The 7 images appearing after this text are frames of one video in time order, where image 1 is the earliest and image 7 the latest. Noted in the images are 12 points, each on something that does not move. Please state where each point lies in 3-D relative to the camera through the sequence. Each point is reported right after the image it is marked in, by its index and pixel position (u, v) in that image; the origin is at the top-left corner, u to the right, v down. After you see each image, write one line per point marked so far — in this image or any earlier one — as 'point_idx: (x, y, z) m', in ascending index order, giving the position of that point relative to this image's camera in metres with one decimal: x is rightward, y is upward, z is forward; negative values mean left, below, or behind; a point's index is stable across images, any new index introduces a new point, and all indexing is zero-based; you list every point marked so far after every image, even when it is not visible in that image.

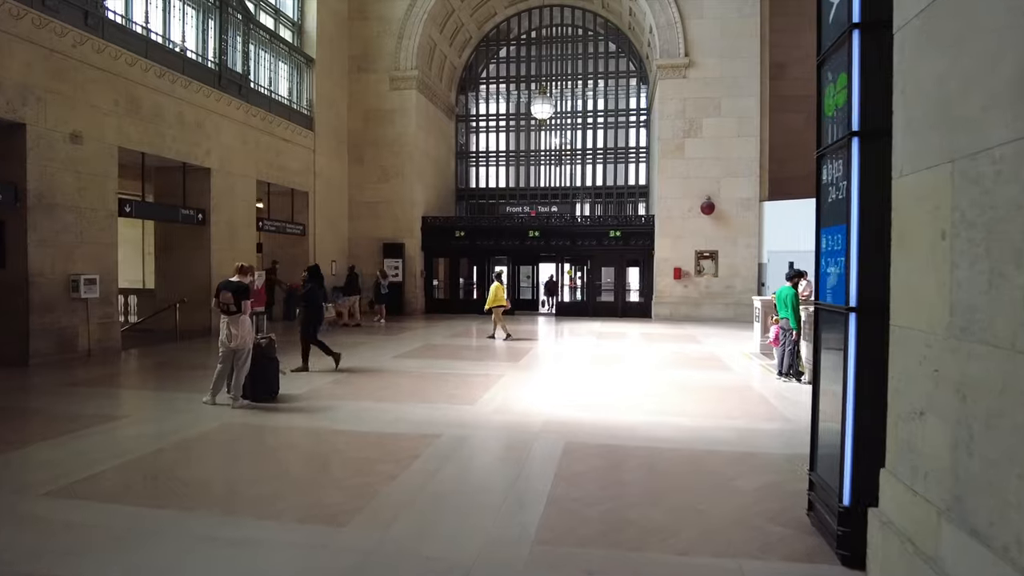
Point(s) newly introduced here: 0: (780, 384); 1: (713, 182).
0: (+3.7, -1.3, +9.1) m
1: (+5.9, +3.1, +19.4) m
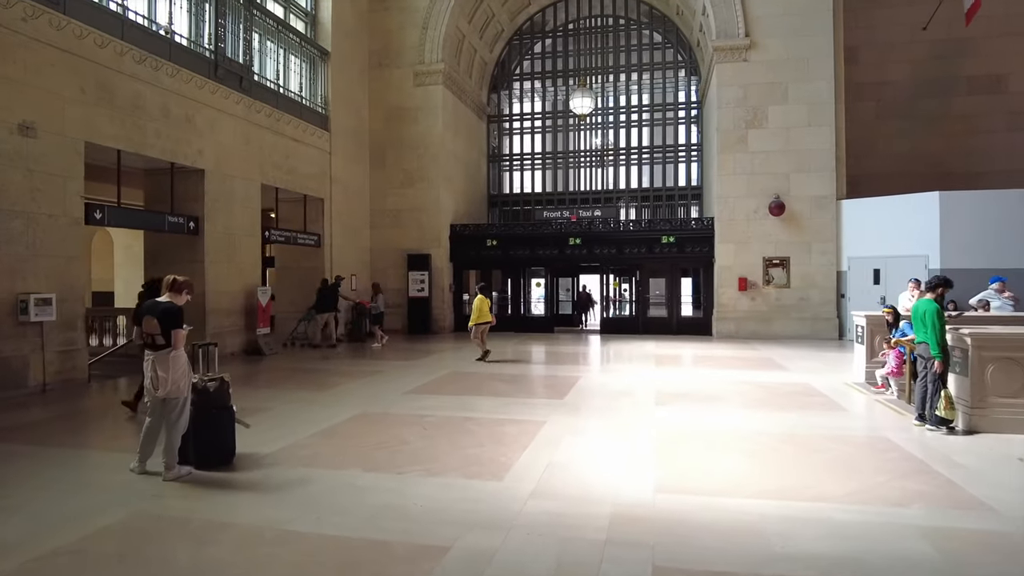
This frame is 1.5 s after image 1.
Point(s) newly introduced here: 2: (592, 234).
0: (+4.2, -1.4, +6.6) m
1: (+6.9, +2.8, +16.8) m
2: (+2.3, +1.5, +18.8) m
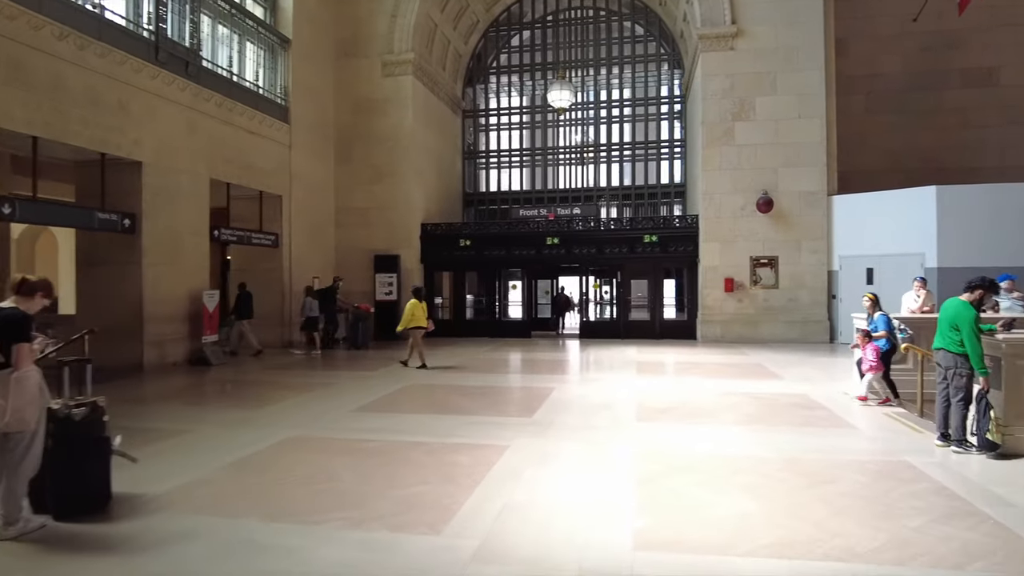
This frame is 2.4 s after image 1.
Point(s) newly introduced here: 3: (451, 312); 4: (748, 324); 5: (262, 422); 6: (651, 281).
0: (+3.8, -1.4, +5.7) m
1: (+6.2, +2.8, +16.0) m
2: (+1.6, +1.5, +17.8) m
3: (-1.8, -0.7, +18.9) m
4: (+5.7, -0.9, +16.1) m
5: (-2.7, -1.5, +7.2) m
6: (+3.7, +0.2, +17.6) m
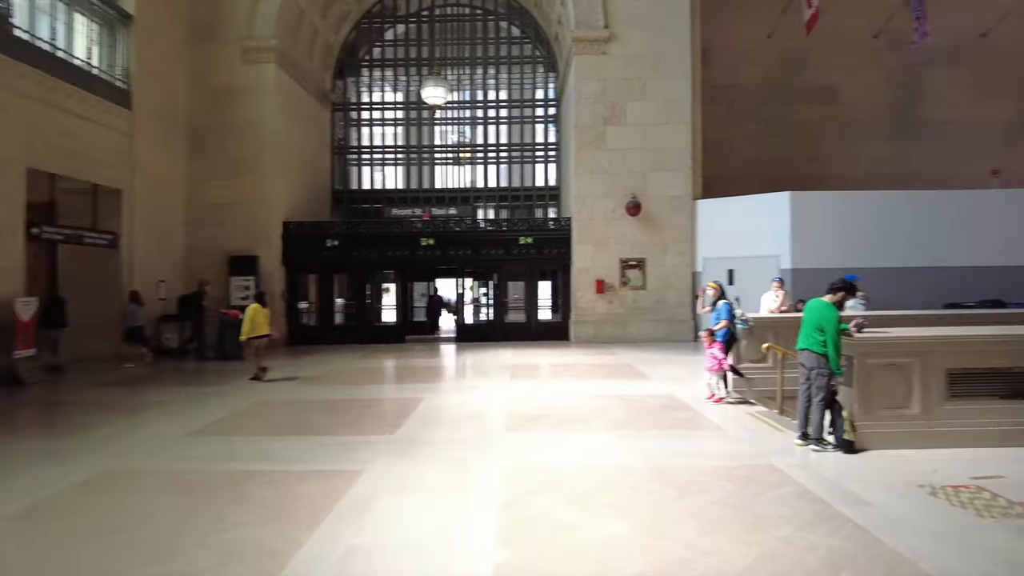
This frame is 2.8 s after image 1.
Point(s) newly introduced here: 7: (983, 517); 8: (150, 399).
0: (+2.6, -1.4, +5.7) m
1: (+3.2, +2.7, +16.3) m
2: (-1.7, +1.4, +17.3) m
3: (-5.2, -0.8, +17.7) m
4: (+2.7, -0.9, +16.3) m
5: (-4.1, -1.5, +6.1) m
6: (+0.4, +0.1, +17.5) m
7: (+3.0, -1.5, +4.2) m
8: (-5.0, -1.6, +9.2) m
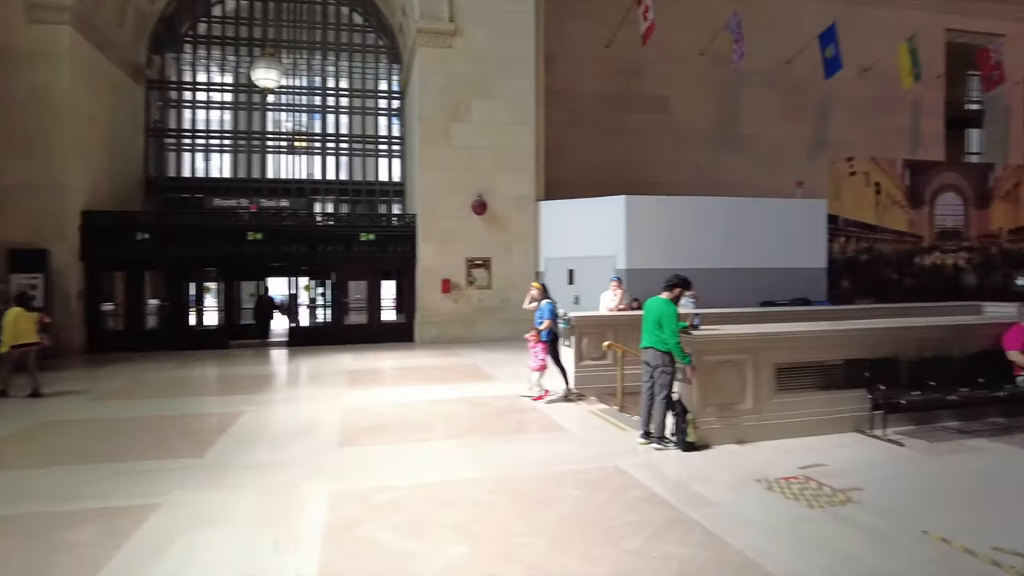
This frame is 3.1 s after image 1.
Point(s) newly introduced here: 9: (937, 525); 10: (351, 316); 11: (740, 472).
0: (+1.2, -1.4, +5.7) m
1: (-0.7, +2.7, +16.2) m
2: (-5.7, +1.4, +16.0) m
3: (-9.2, -0.8, +15.6) m
4: (-1.2, -0.9, +16.0) m
5: (-5.3, -1.5, +4.5) m
6: (-3.6, +0.1, +16.6) m
7: (+2.0, -1.5, +4.3) m
8: (-7.0, -1.5, +7.3) m
9: (+2.6, -1.5, +4.1) m
10: (-4.1, -0.7, +16.6) m
11: (+1.8, -1.4, +5.1) m
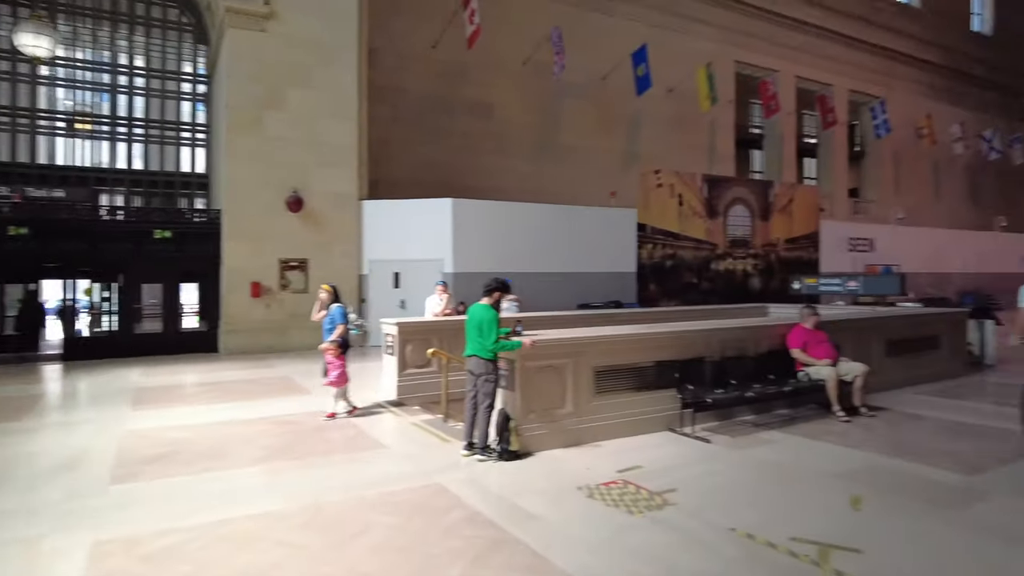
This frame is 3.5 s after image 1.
0: (-0.3, -1.5, +5.5) m
1: (-4.8, +2.7, +15.1) m
2: (-9.6, +1.3, +13.6) m
3: (-12.9, -0.9, +12.4) m
4: (-5.2, -1.0, +14.9) m
5: (-6.3, -1.6, +2.6) m
6: (-7.8, 0.0, +14.8) m
7: (+0.8, -1.5, +4.3) m
8: (-8.6, -1.6, +4.9) m
9: (+1.5, -1.5, +4.2) m
10: (-8.2, -0.8, +14.7) m
11: (+0.4, -1.5, +5.1) m
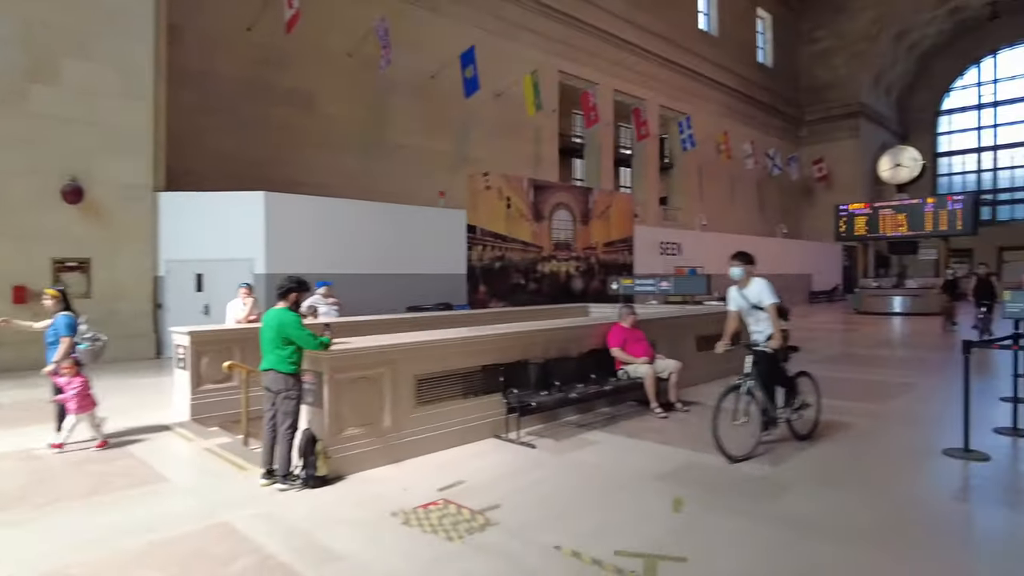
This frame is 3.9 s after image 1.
0: (-1.7, -1.5, +4.8) m
1: (-8.5, +2.6, +12.9) m
2: (-12.7, +1.2, +10.3) m
3: (-15.6, -1.0, +8.3) m
4: (-8.8, -1.1, +12.6) m
5: (-6.8, -1.6, +0.5) m
6: (-11.3, -0.1, +11.9) m
7: (-0.3, -1.5, +3.9) m
8: (-9.6, -1.7, +2.1) m
9: (+0.3, -1.5, +4.0) m
10: (-11.6, -0.9, +11.7) m
11: (-0.9, -1.5, +4.5) m
